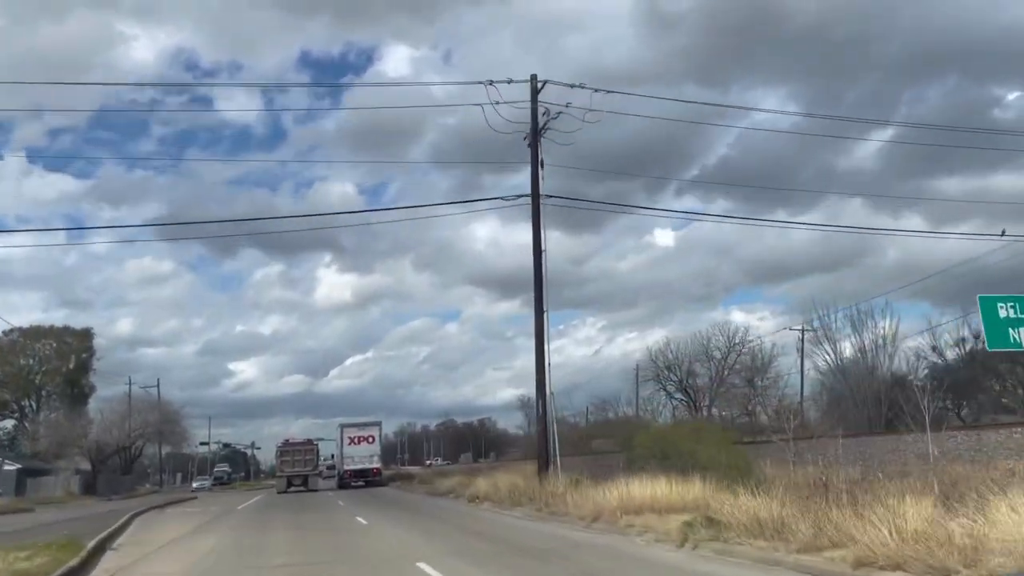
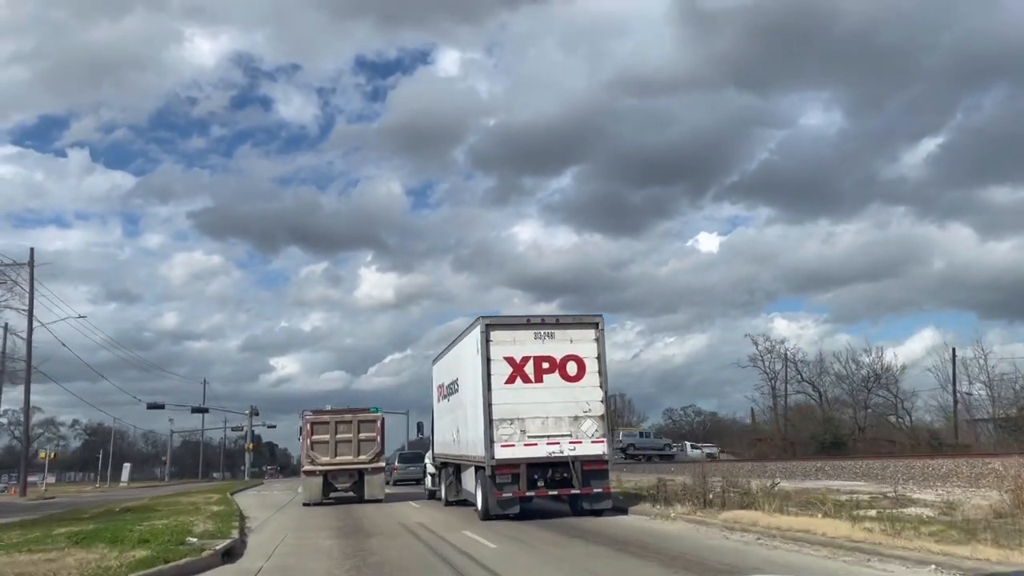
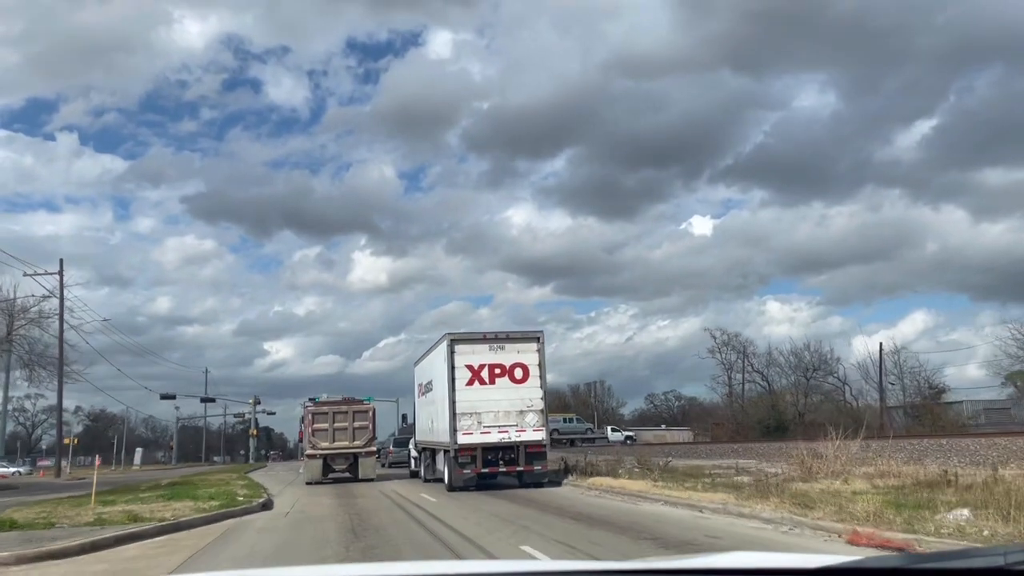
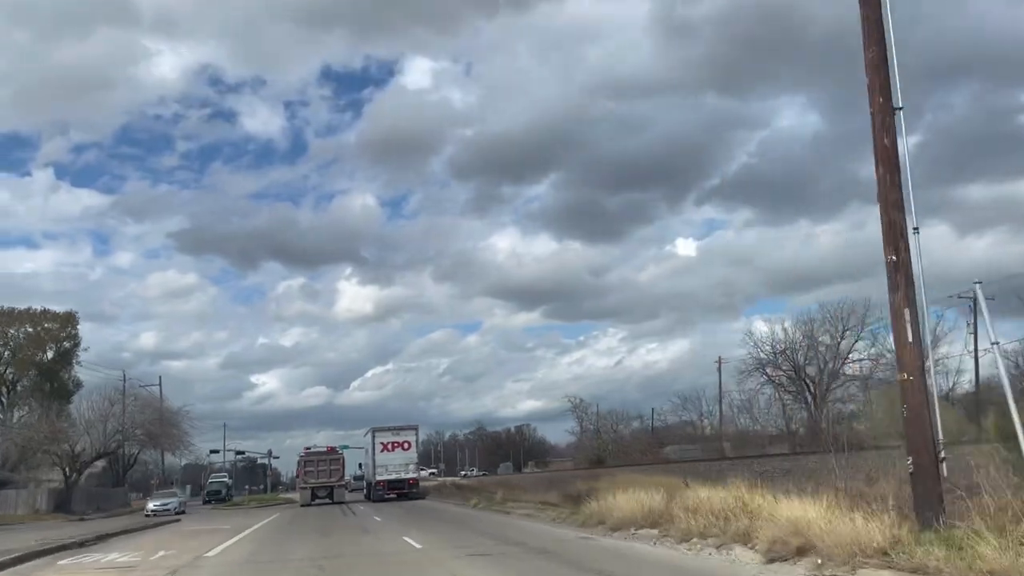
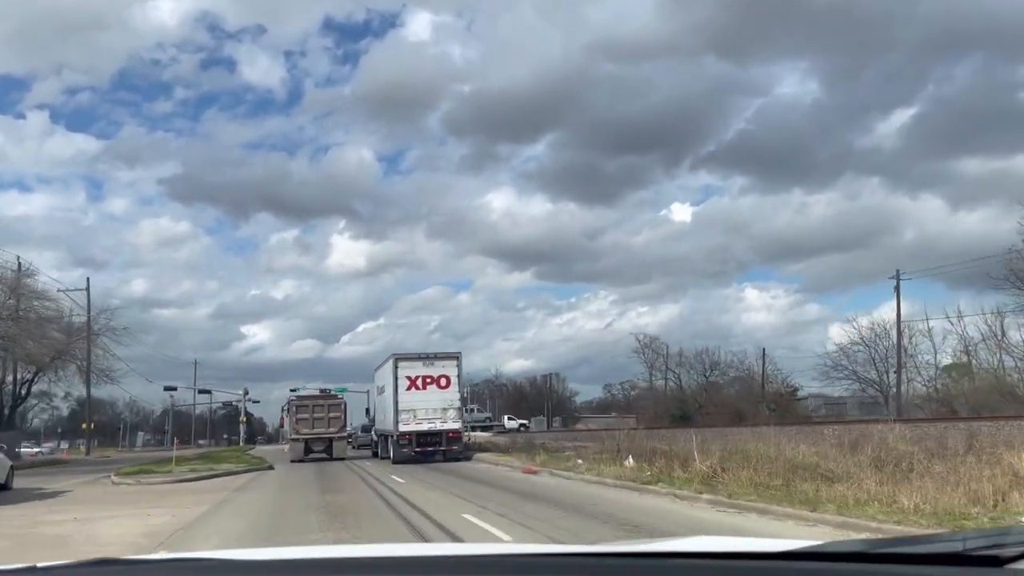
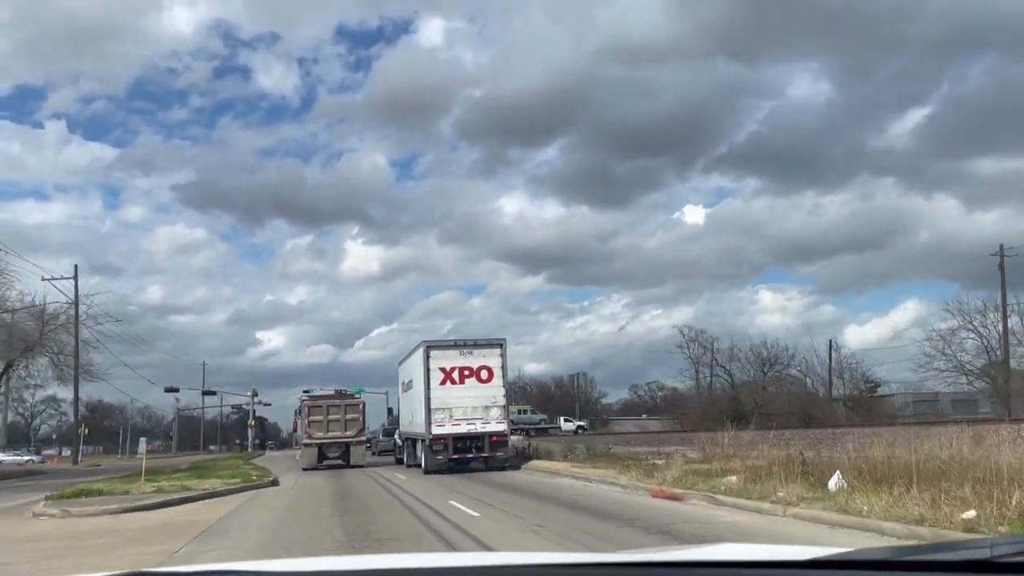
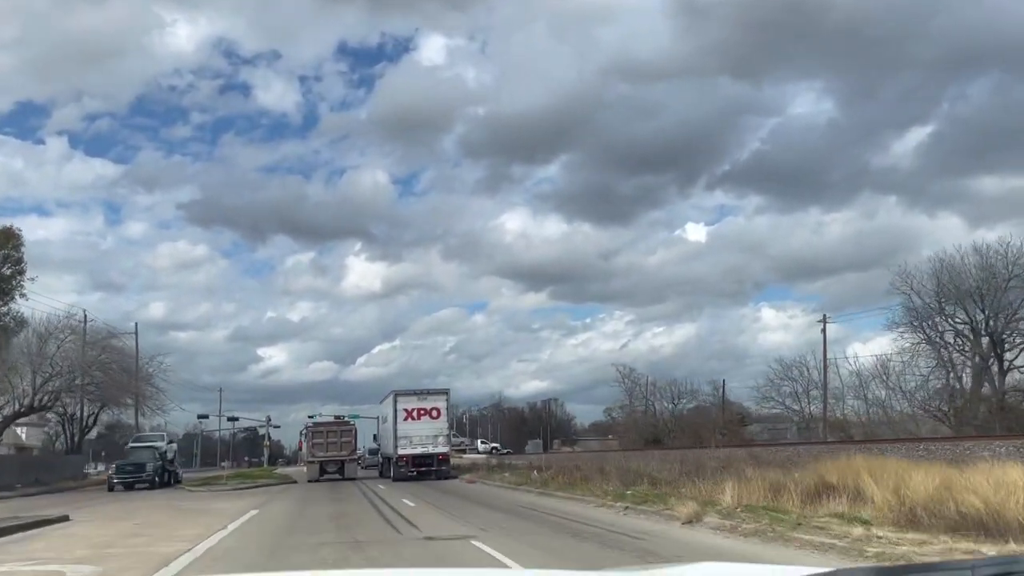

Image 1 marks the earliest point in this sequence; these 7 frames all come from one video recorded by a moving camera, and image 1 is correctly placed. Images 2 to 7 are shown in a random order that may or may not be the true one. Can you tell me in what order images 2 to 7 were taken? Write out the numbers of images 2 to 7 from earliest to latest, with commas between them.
4, 7, 5, 6, 3, 2
